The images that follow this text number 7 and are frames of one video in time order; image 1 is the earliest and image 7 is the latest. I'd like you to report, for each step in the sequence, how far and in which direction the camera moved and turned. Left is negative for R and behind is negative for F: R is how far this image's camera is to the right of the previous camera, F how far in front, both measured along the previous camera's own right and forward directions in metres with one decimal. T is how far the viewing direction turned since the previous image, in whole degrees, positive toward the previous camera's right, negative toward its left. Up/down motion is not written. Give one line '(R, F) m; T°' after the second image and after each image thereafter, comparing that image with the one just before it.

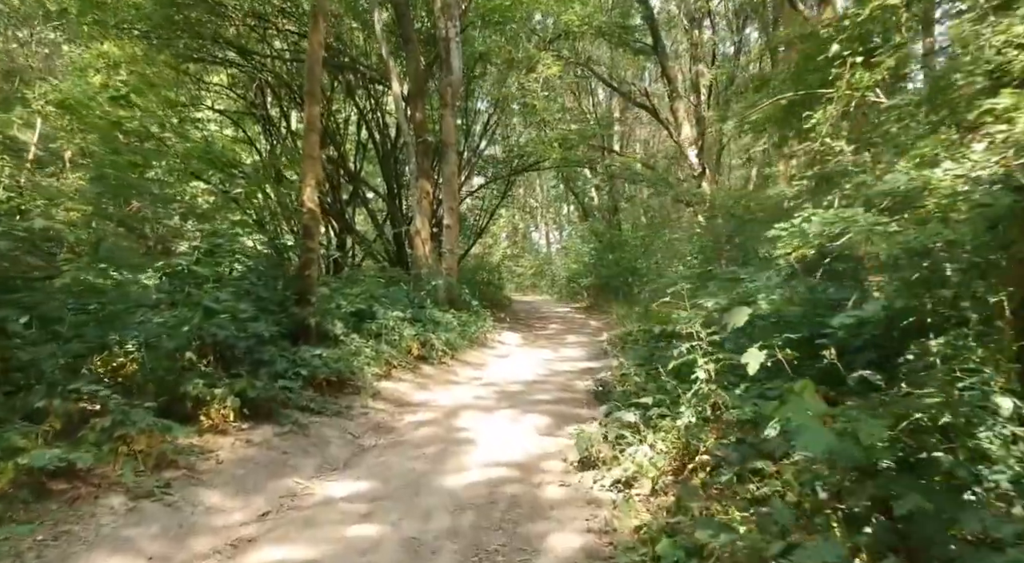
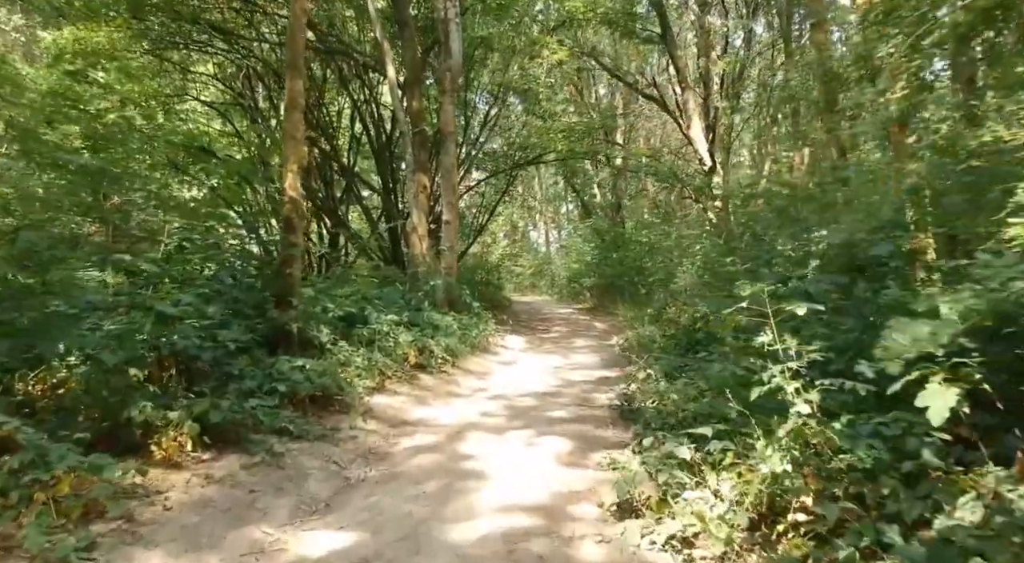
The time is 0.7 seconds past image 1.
(-0.1, +0.9) m; 0°
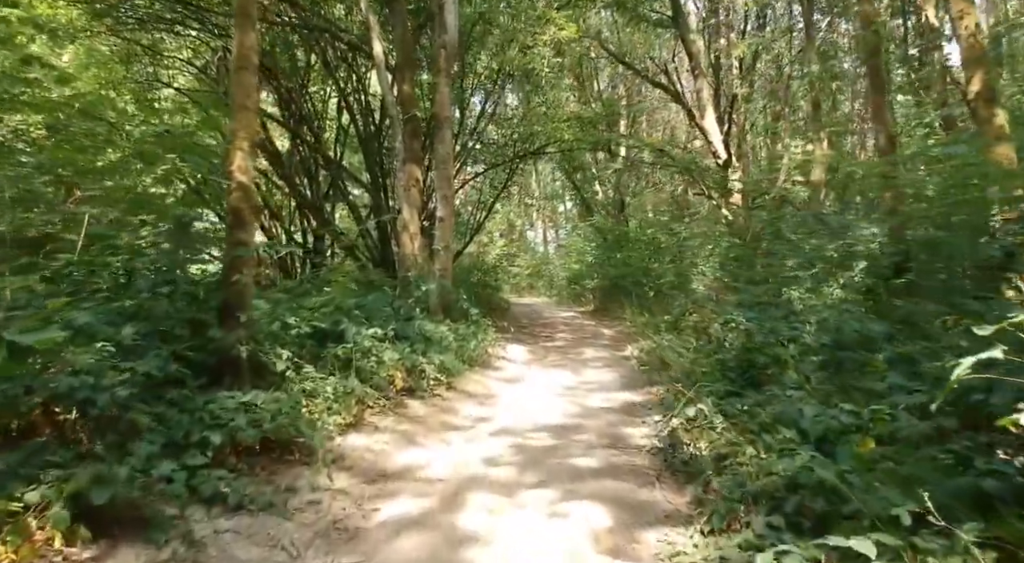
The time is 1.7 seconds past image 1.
(-0.1, +1.4) m; 0°
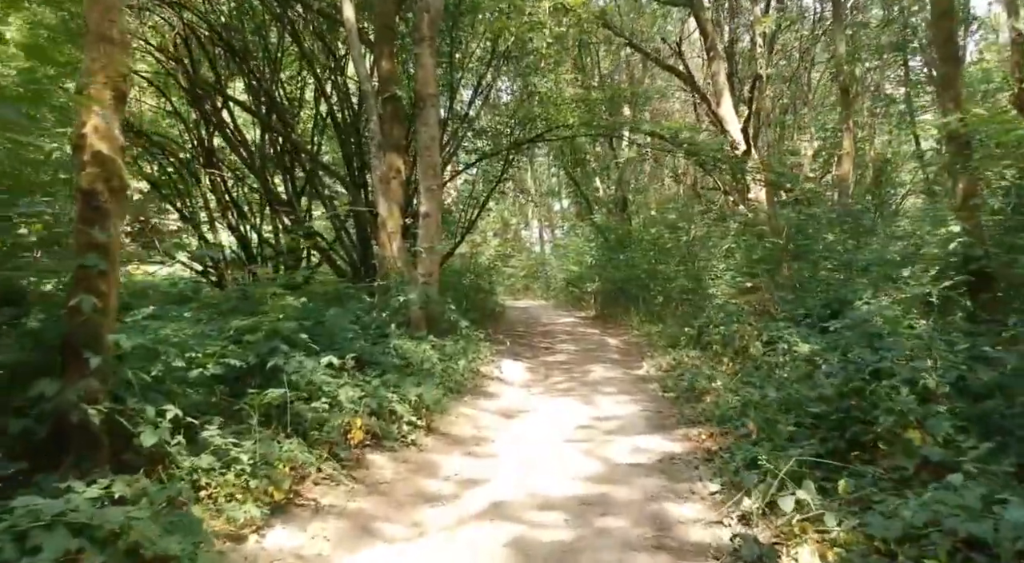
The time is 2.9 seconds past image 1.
(0.0, +1.7) m; +1°
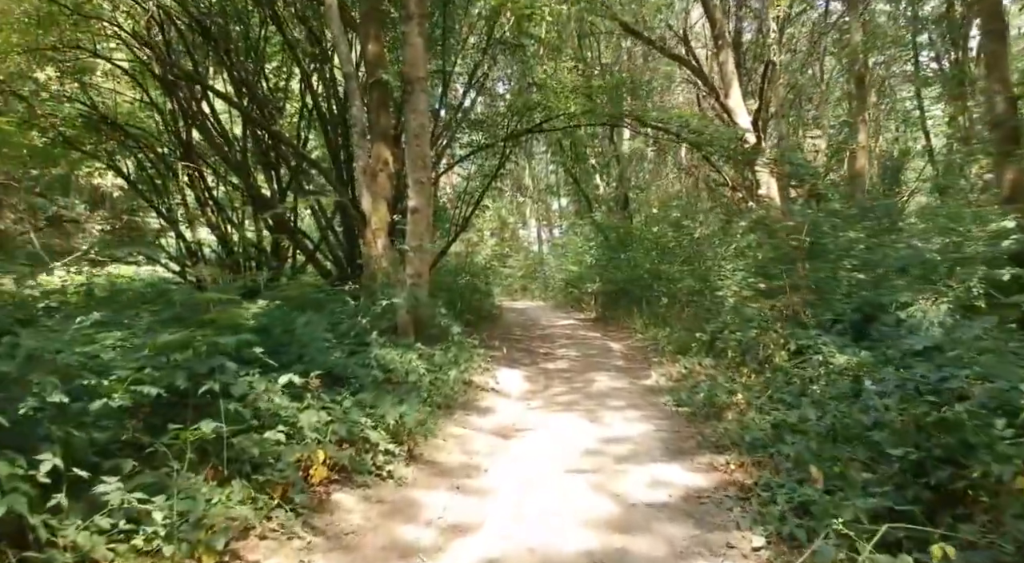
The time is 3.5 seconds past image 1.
(0.0, +0.9) m; 0°
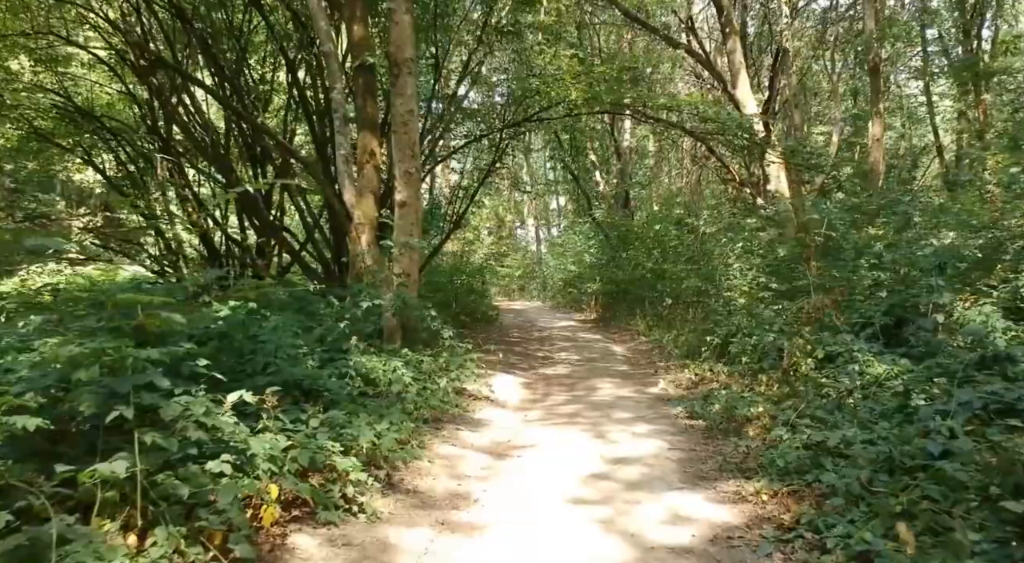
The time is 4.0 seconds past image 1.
(0.0, +0.7) m; 0°
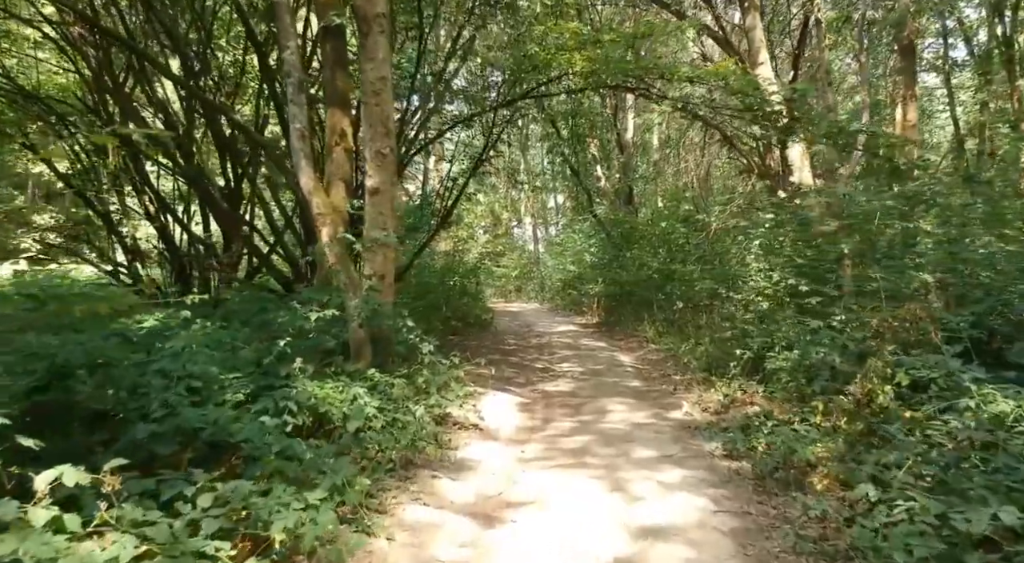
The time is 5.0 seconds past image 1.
(0.0, +1.4) m; 0°
